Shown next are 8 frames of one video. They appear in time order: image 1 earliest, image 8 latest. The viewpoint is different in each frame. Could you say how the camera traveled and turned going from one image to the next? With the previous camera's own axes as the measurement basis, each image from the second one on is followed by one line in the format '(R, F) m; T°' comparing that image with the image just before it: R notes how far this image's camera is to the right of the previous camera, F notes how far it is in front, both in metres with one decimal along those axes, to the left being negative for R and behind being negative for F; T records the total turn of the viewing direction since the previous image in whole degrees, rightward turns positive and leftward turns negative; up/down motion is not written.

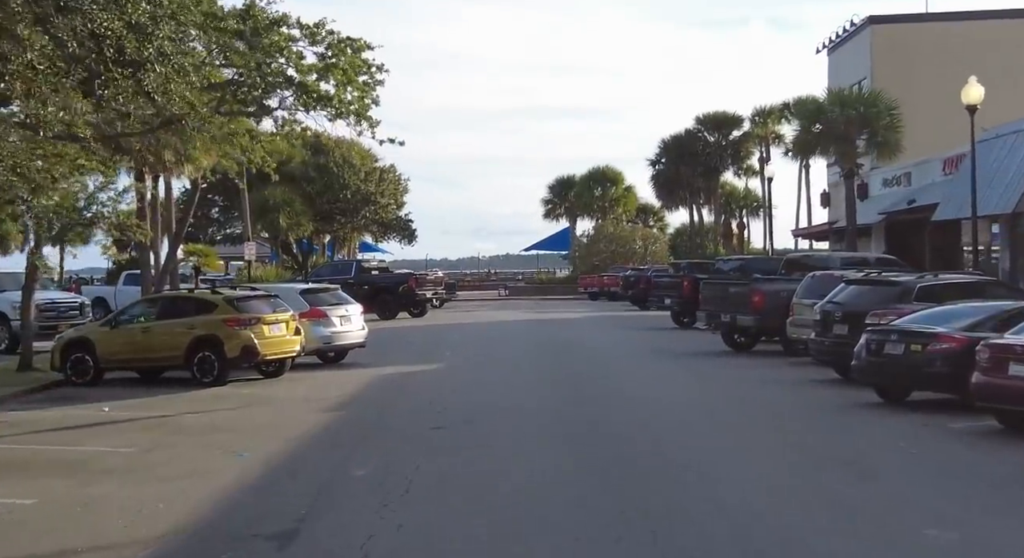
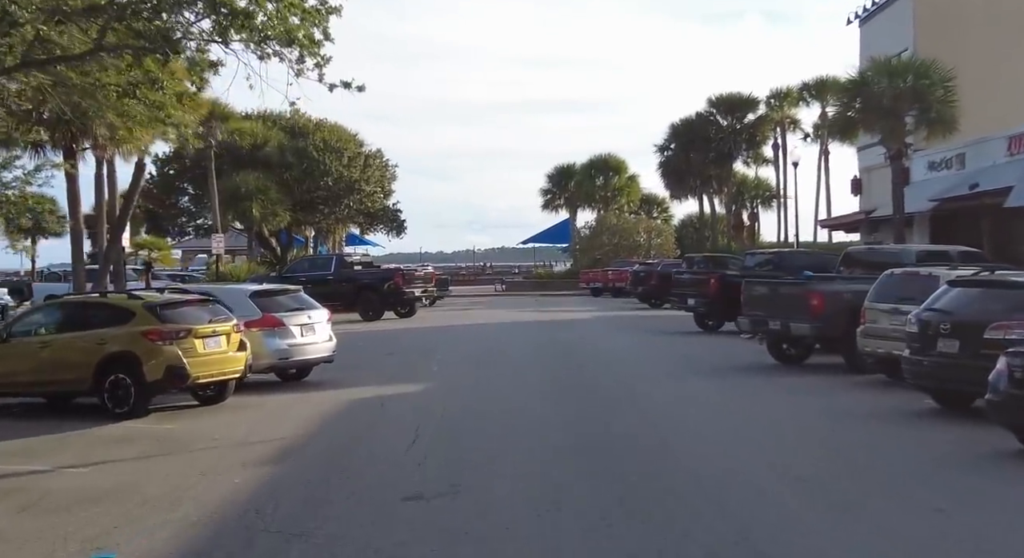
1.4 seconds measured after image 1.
(-0.1, +3.5) m; 0°
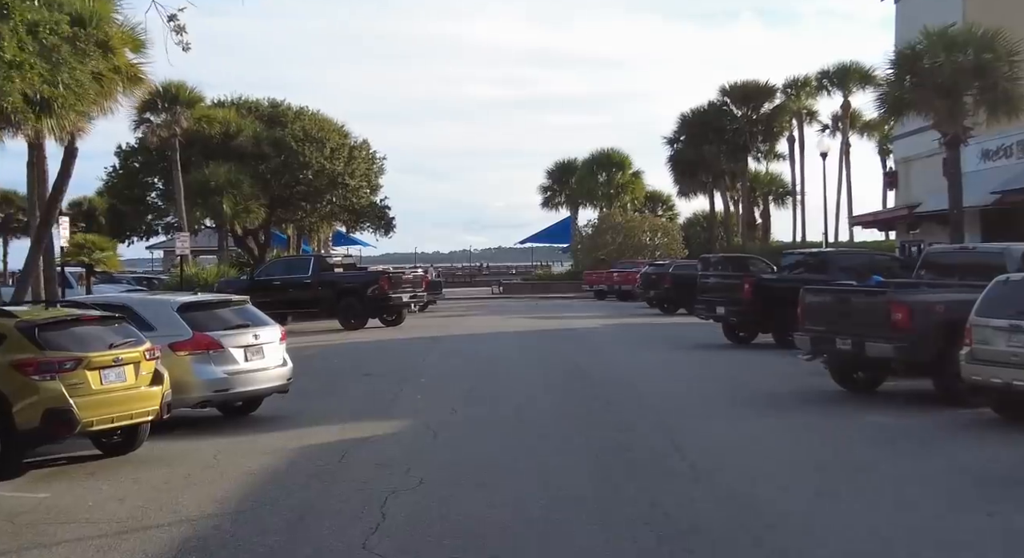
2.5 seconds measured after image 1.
(-0.1, +3.2) m; 0°
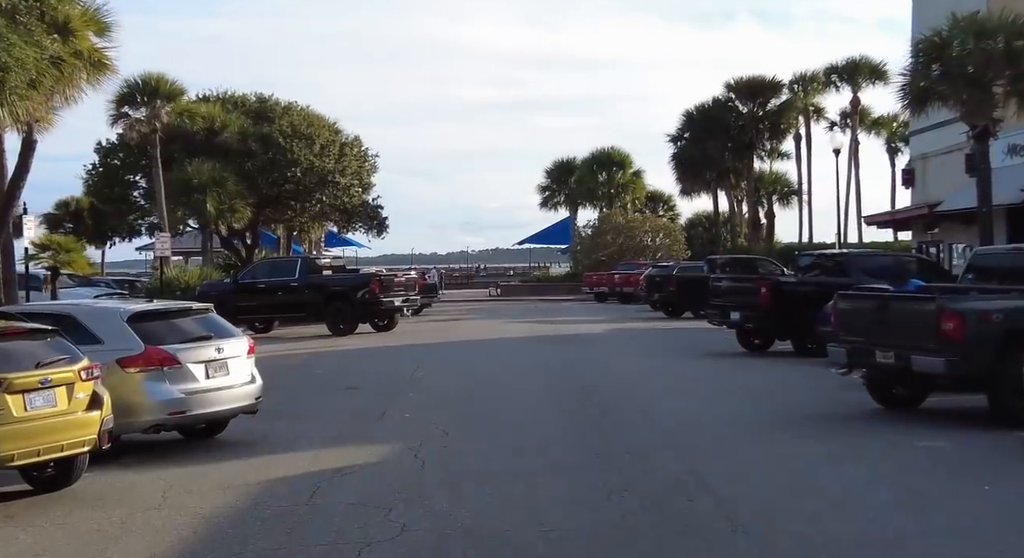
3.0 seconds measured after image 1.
(0.0, +1.4) m; 0°
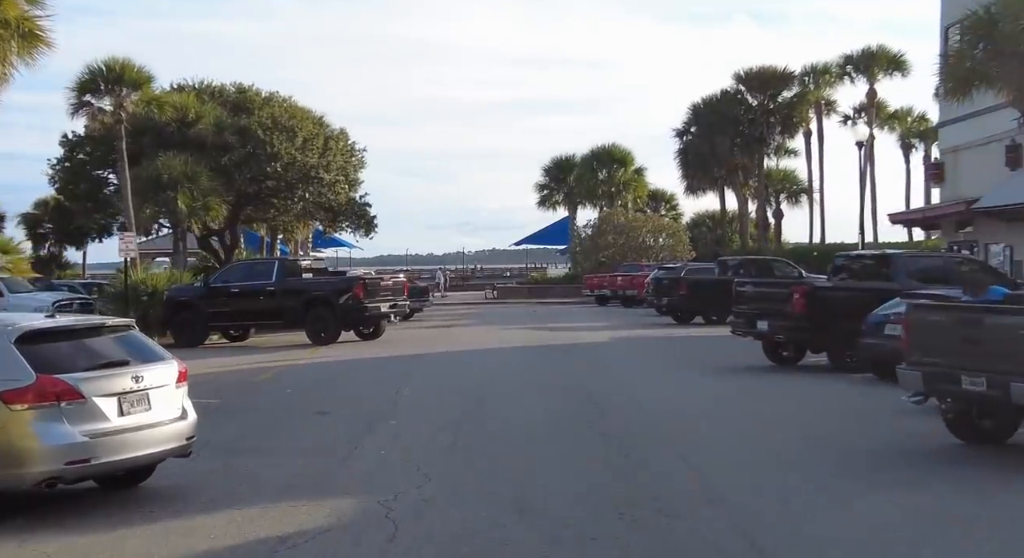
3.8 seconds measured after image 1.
(0.0, +2.2) m; 0°
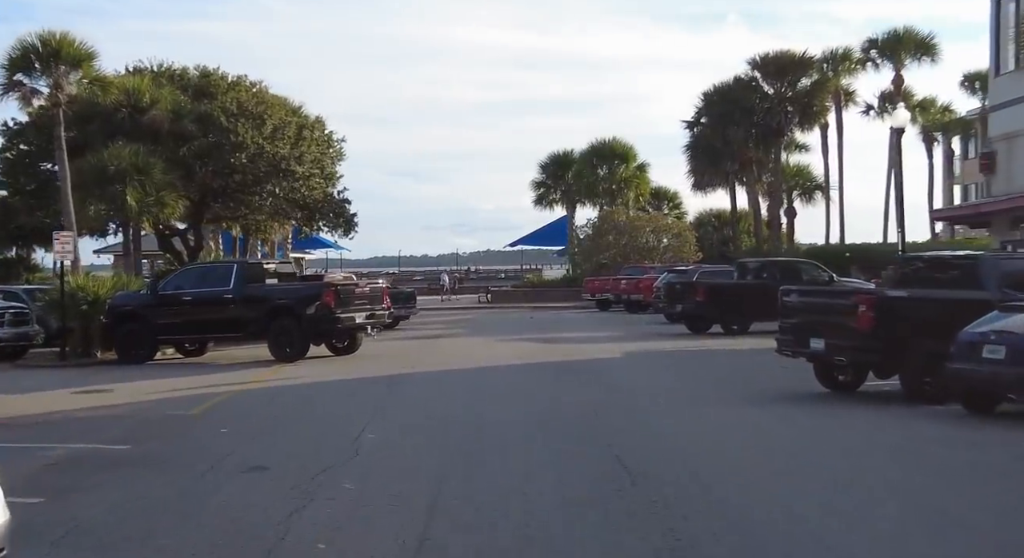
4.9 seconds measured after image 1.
(0.0, +3.1) m; 0°
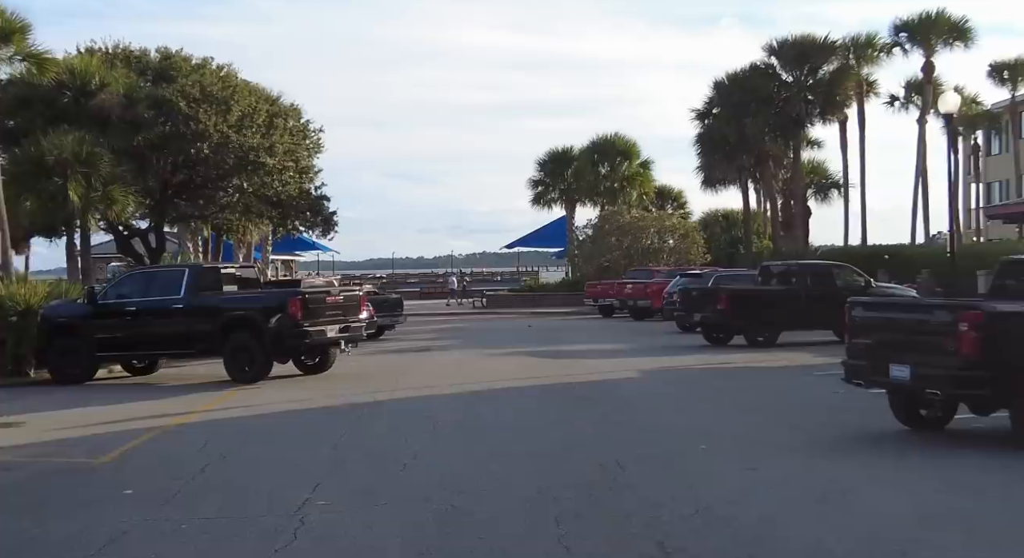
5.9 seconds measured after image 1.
(0.0, +2.8) m; 0°
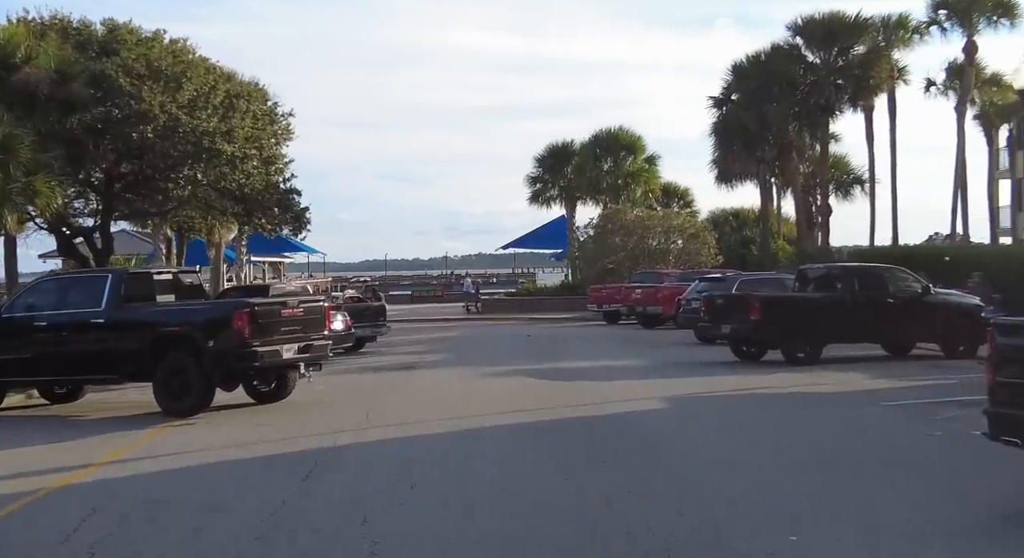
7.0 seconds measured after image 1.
(0.0, +3.2) m; 0°
